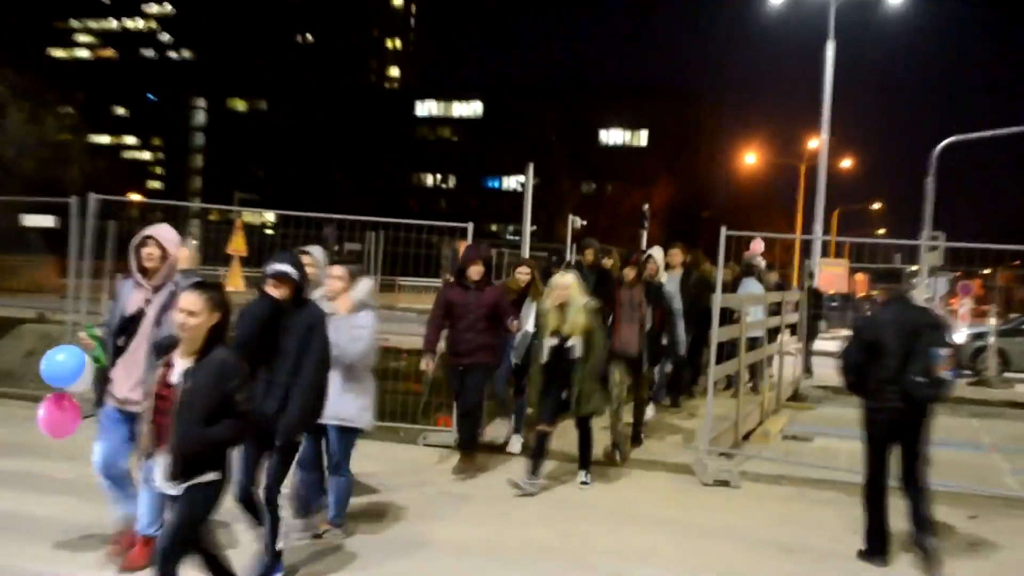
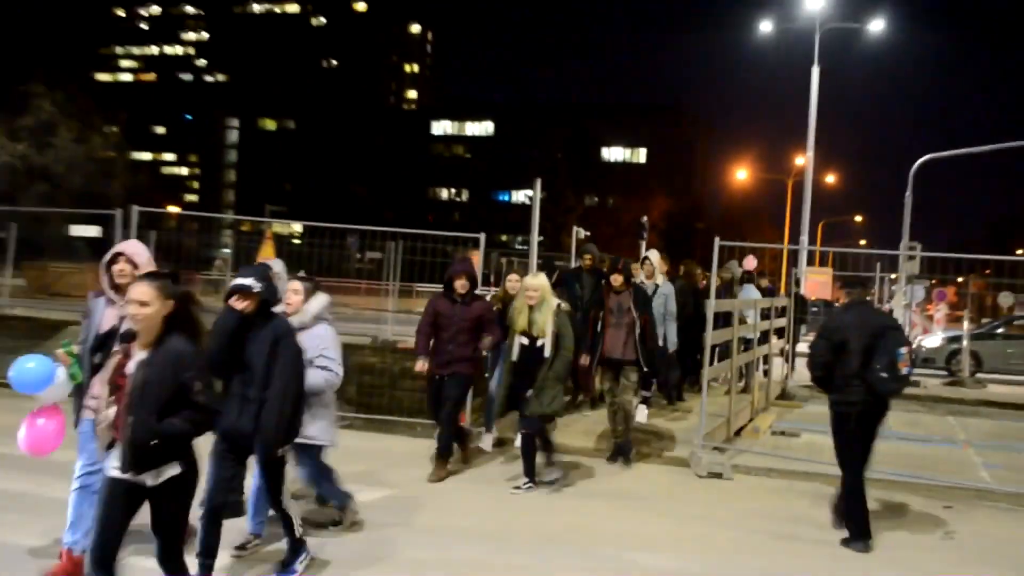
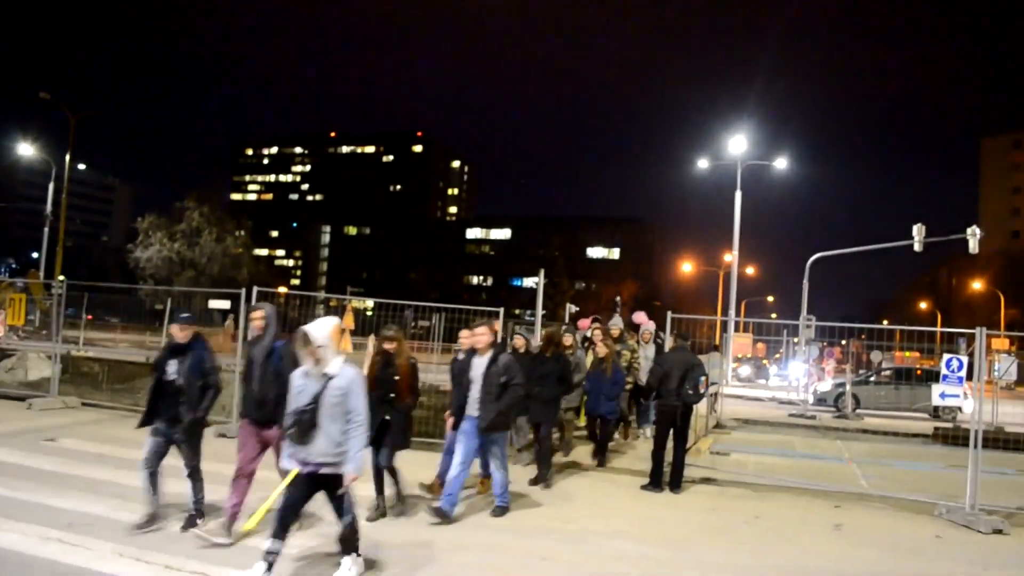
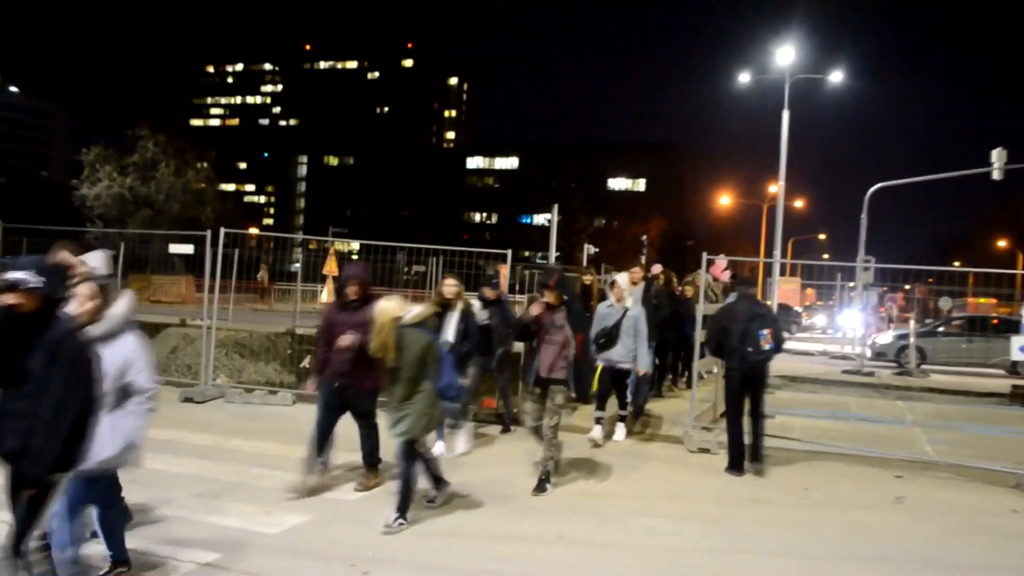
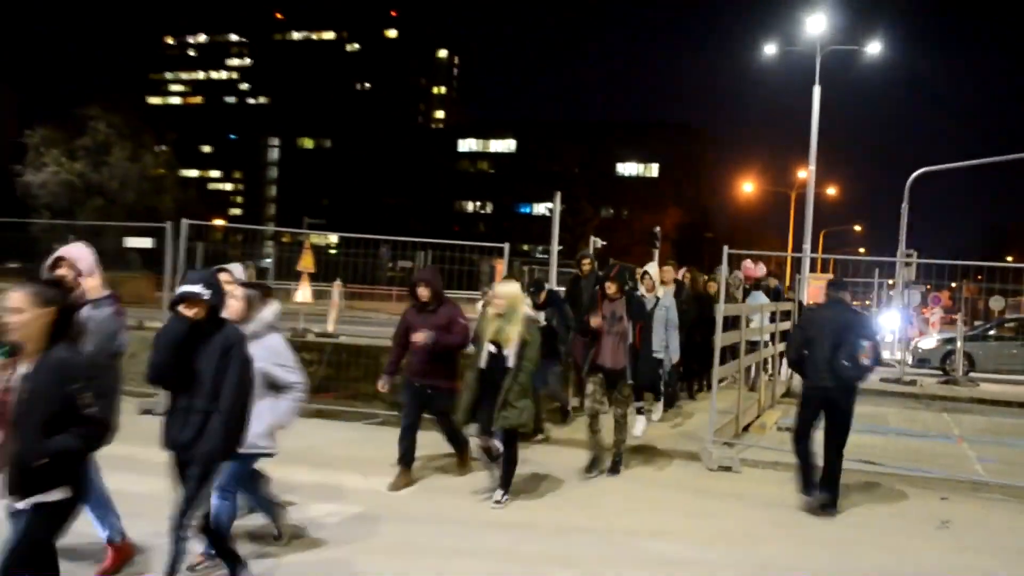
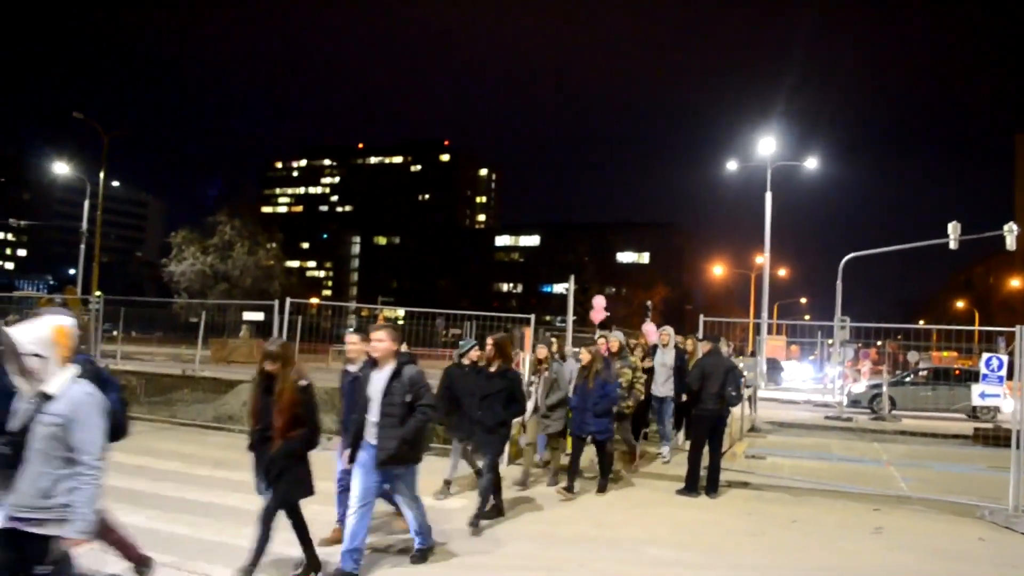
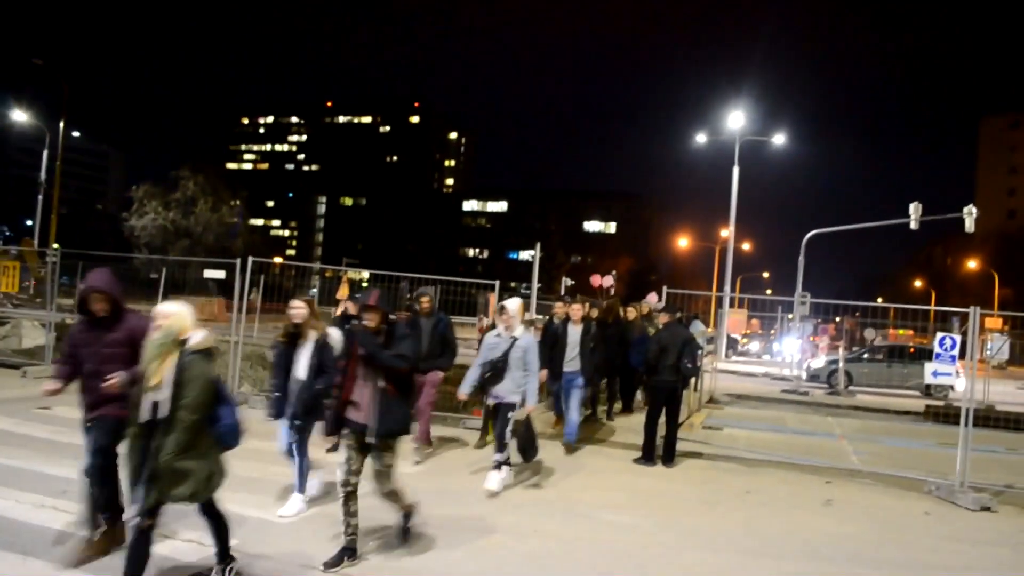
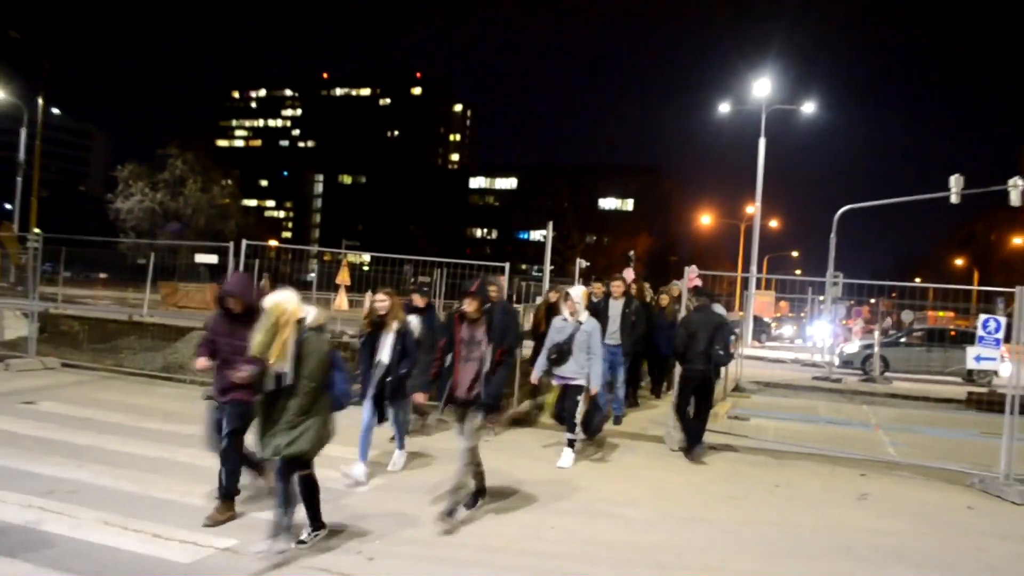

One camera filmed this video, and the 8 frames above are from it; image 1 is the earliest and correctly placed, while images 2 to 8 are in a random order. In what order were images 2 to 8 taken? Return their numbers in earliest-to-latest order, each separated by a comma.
2, 5, 4, 8, 7, 3, 6
